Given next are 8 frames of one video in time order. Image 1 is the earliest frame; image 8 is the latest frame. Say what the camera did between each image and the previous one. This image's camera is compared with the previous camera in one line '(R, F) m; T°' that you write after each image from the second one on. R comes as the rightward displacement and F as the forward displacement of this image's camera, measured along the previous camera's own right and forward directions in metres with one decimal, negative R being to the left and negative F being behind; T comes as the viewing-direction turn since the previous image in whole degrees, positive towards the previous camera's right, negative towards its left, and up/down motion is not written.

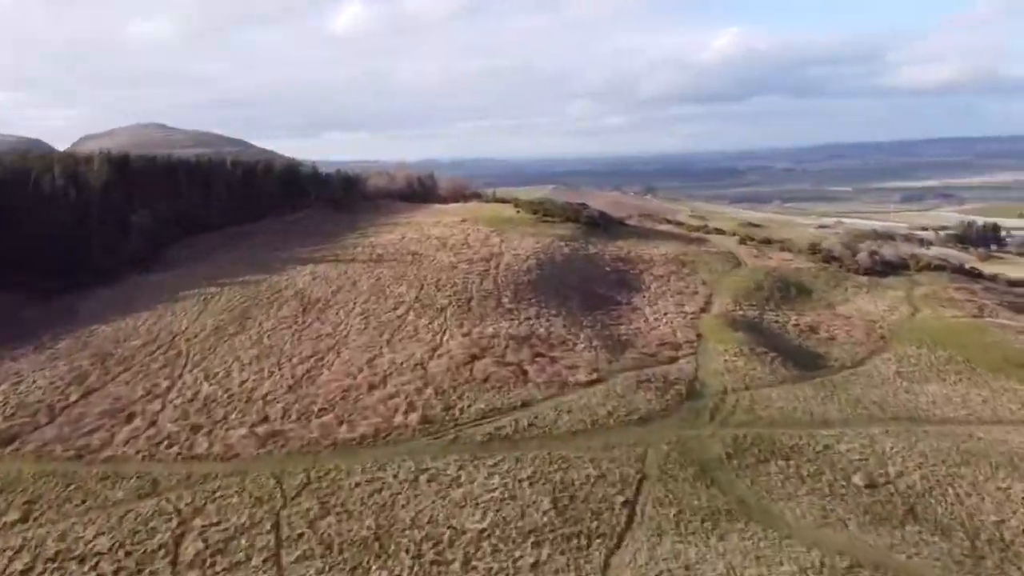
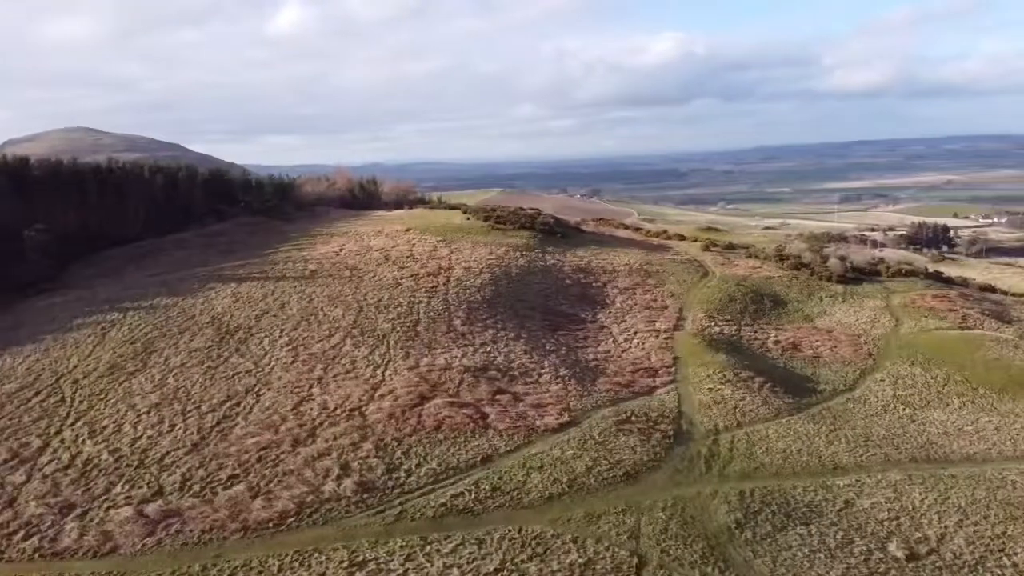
(-0.2, +3.9) m; +4°
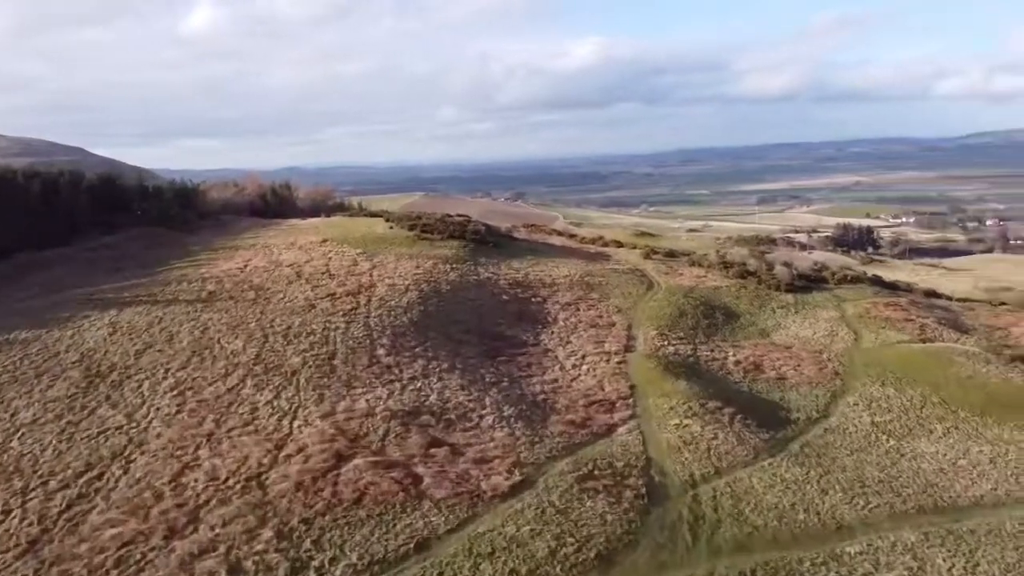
(-0.2, +3.8) m; +5°
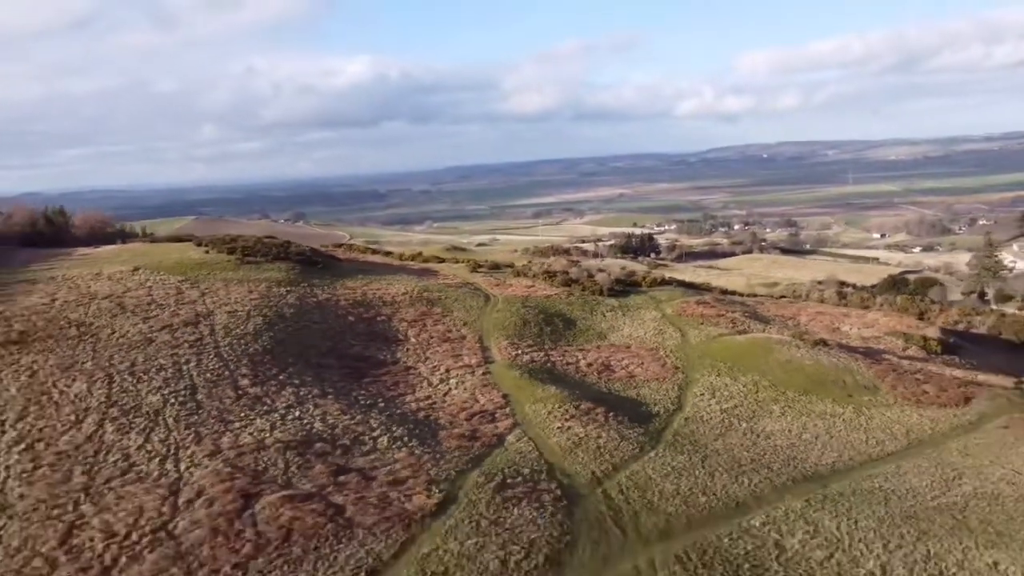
(-2.6, +0.3) m; +15°
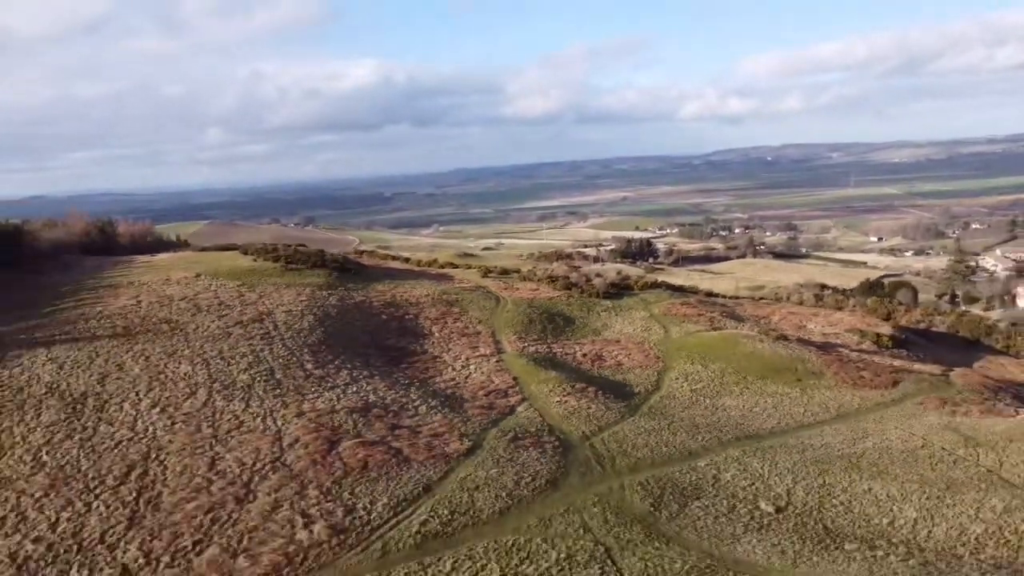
(-0.1, -6.1) m; 0°
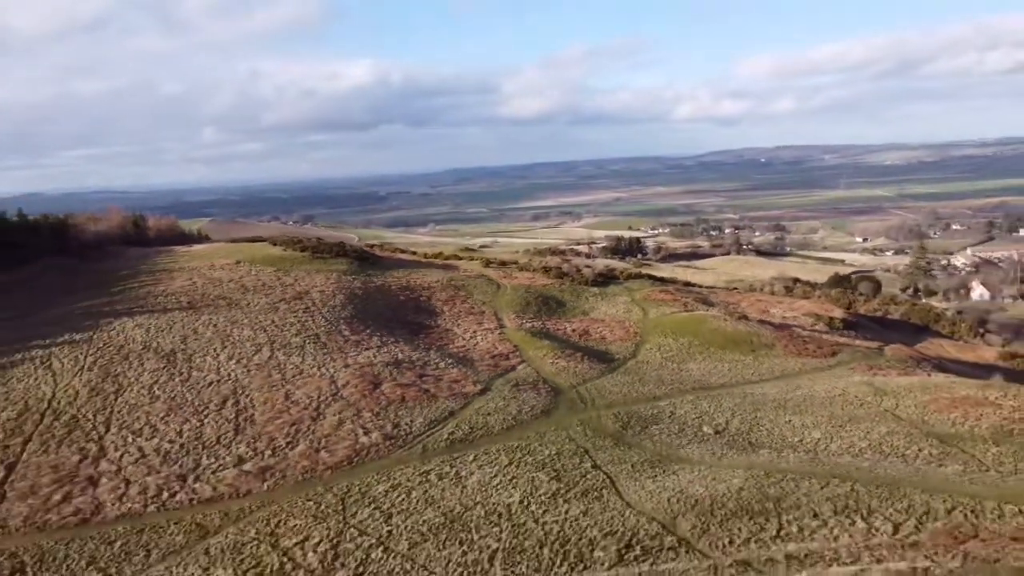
(-0.3, -6.4) m; 0°
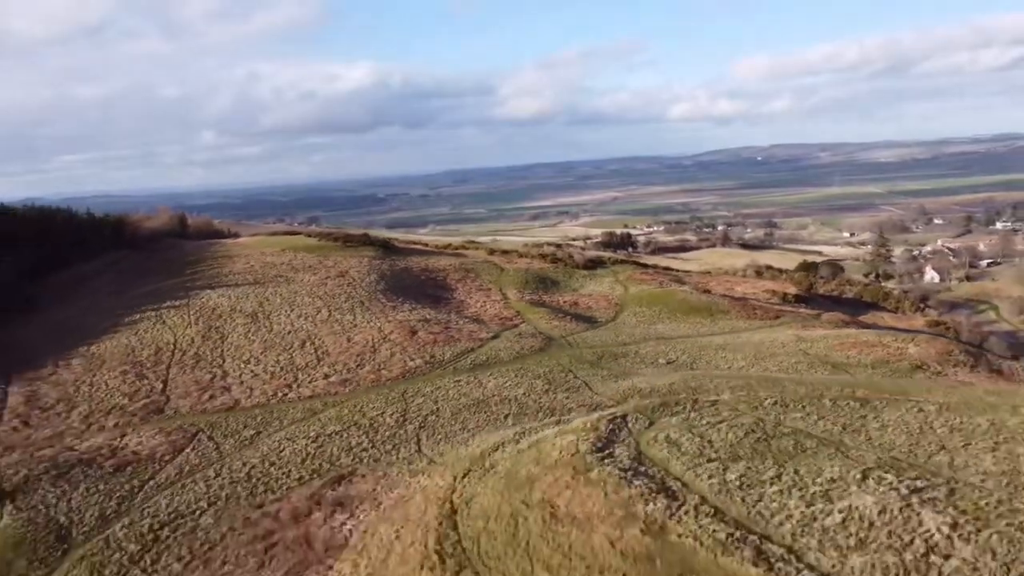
(-0.2, -9.2) m; 0°
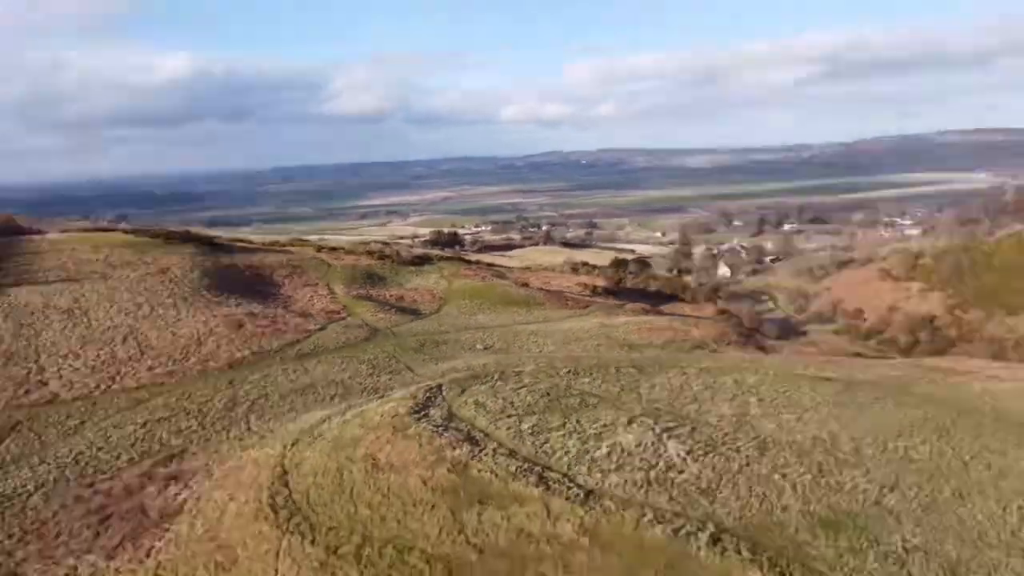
(+0.1, -2.6) m; +12°
